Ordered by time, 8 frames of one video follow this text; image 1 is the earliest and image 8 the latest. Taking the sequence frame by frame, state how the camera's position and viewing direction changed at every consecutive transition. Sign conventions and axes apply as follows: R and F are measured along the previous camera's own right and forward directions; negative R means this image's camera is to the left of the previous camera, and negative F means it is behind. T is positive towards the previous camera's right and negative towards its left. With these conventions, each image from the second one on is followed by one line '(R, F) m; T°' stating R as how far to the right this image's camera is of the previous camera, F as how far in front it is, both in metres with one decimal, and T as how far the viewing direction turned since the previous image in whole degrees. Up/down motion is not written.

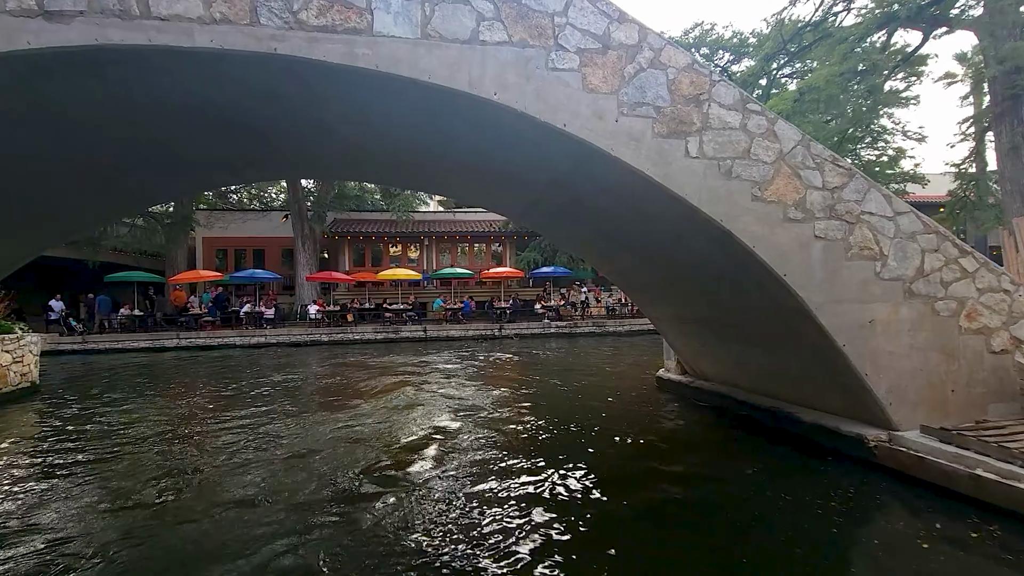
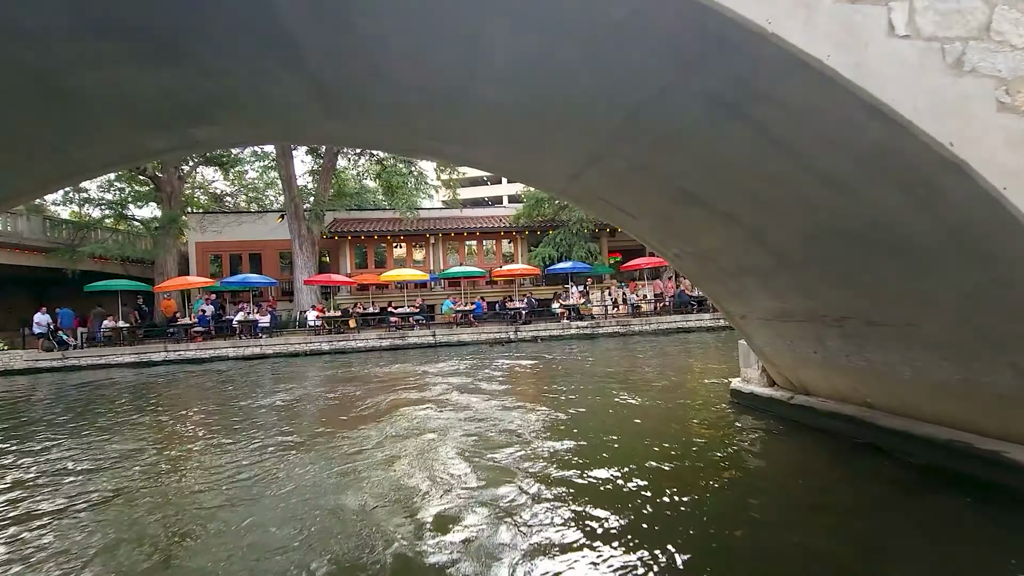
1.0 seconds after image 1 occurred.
(-0.3, +1.6) m; -1°
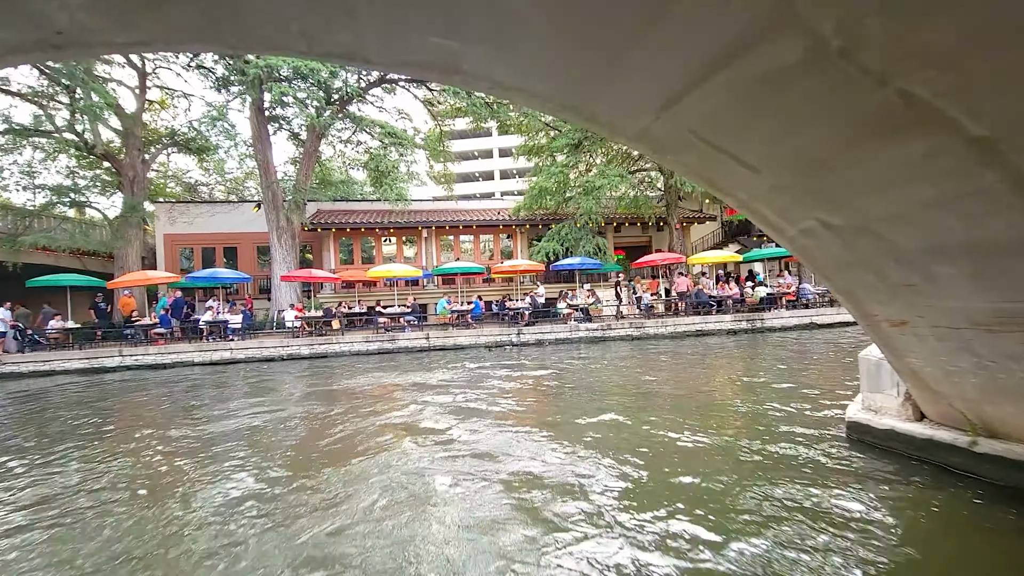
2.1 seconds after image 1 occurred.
(-0.4, +1.7) m; +1°
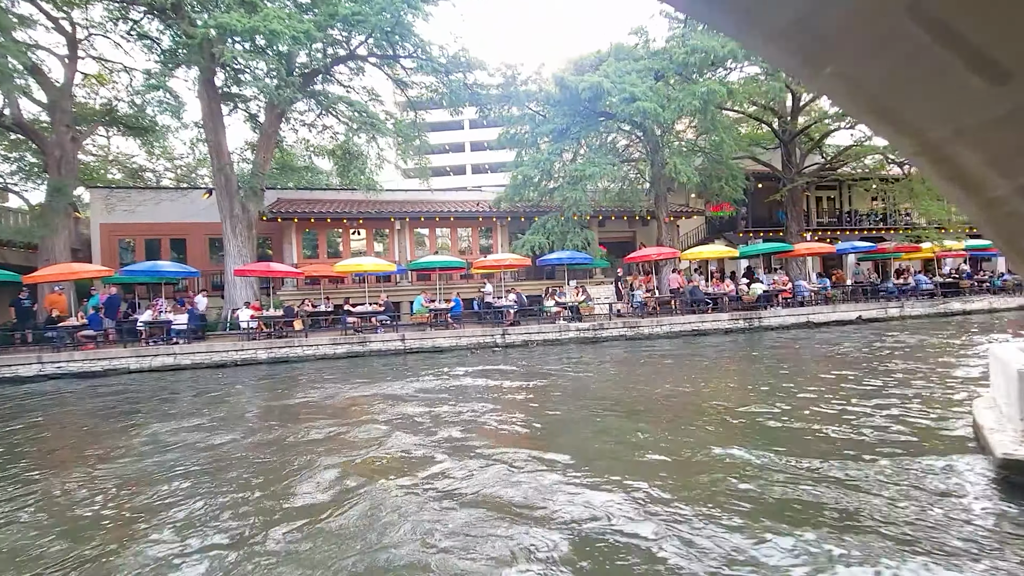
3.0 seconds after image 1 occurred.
(-0.5, +1.4) m; +4°
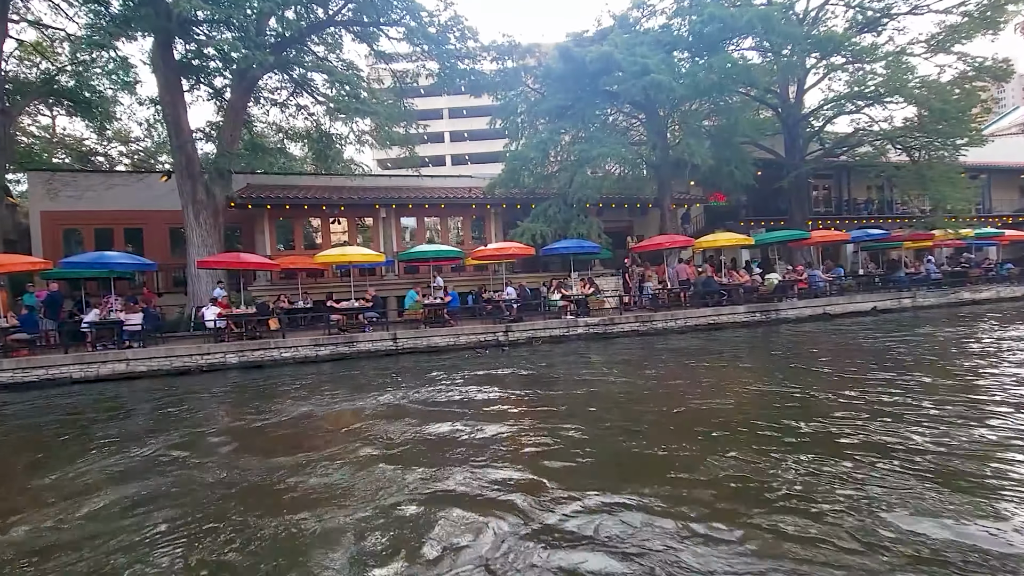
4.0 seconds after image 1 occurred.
(-0.7, +1.4) m; +3°
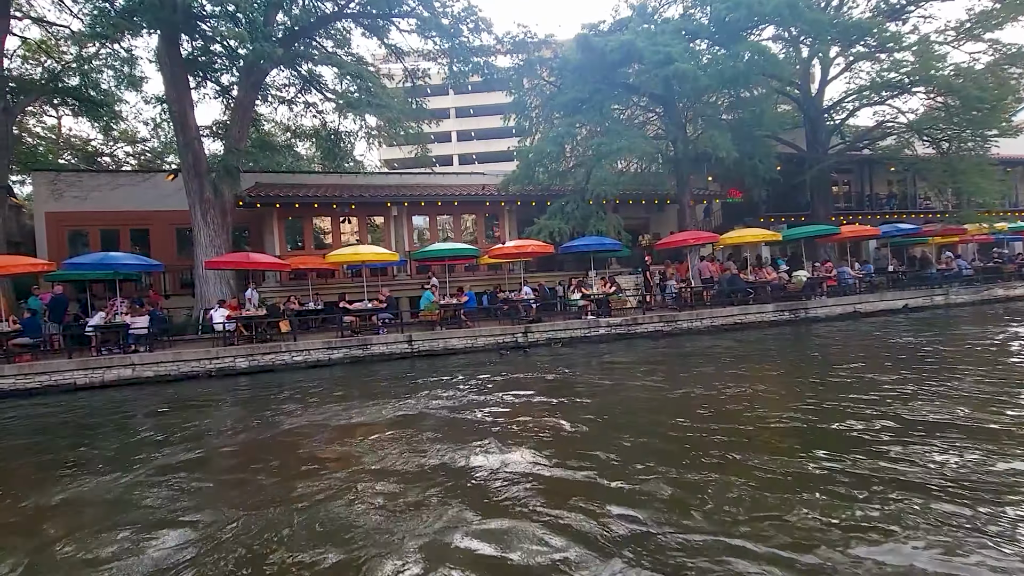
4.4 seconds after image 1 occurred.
(-0.3, +0.5) m; -1°
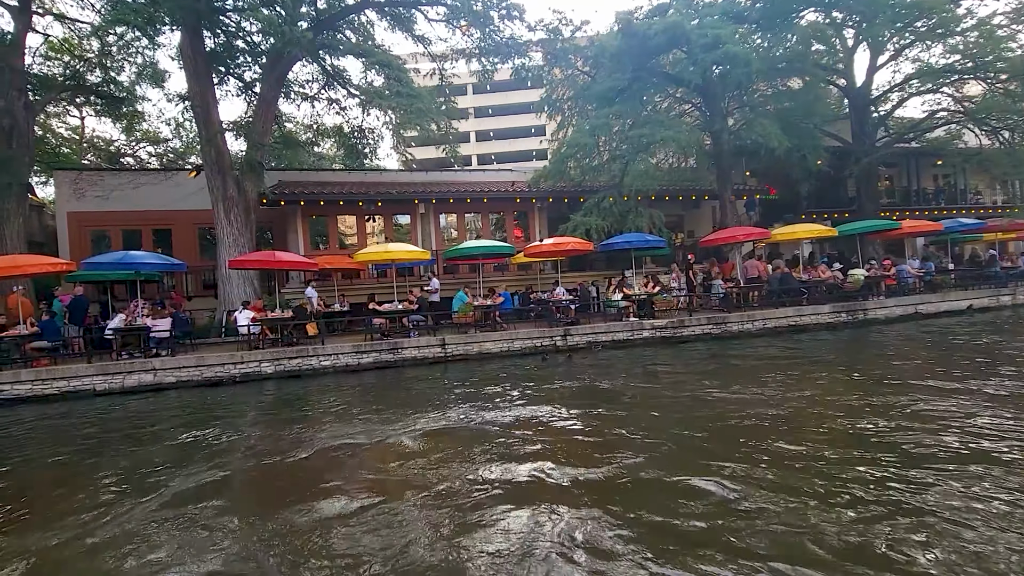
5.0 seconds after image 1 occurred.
(-0.5, +0.7) m; -2°
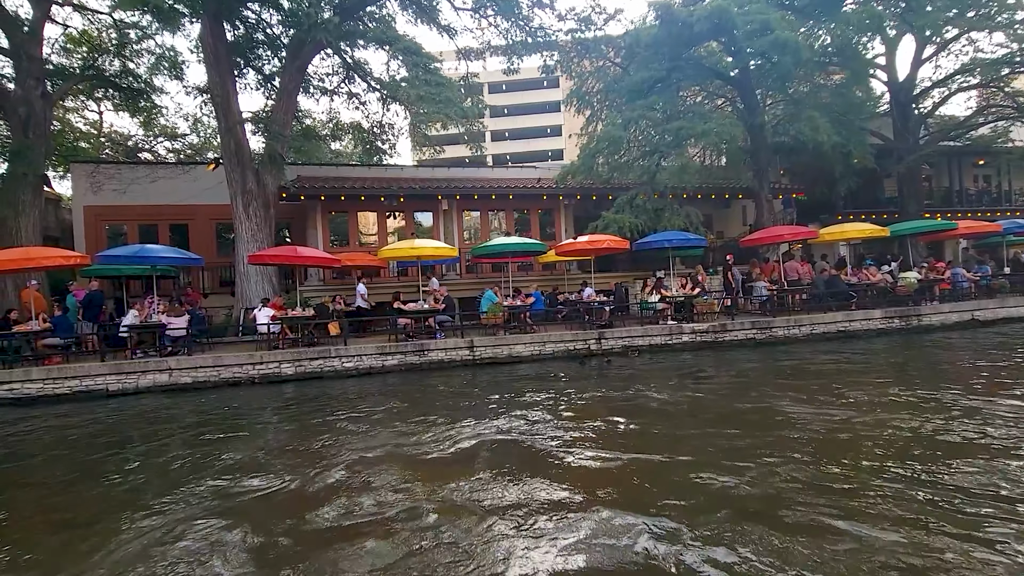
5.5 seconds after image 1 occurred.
(-0.5, +0.6) m; -1°
